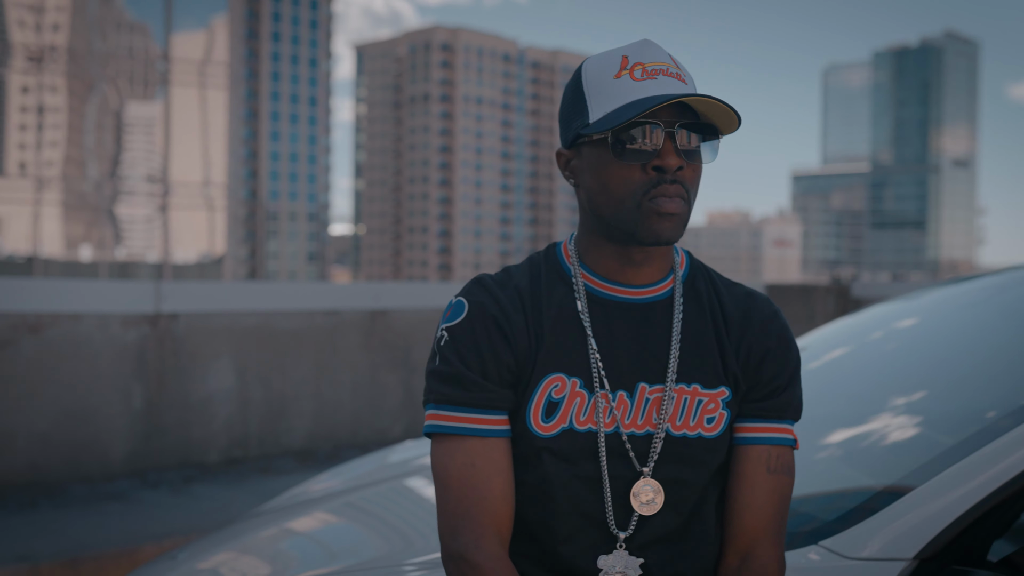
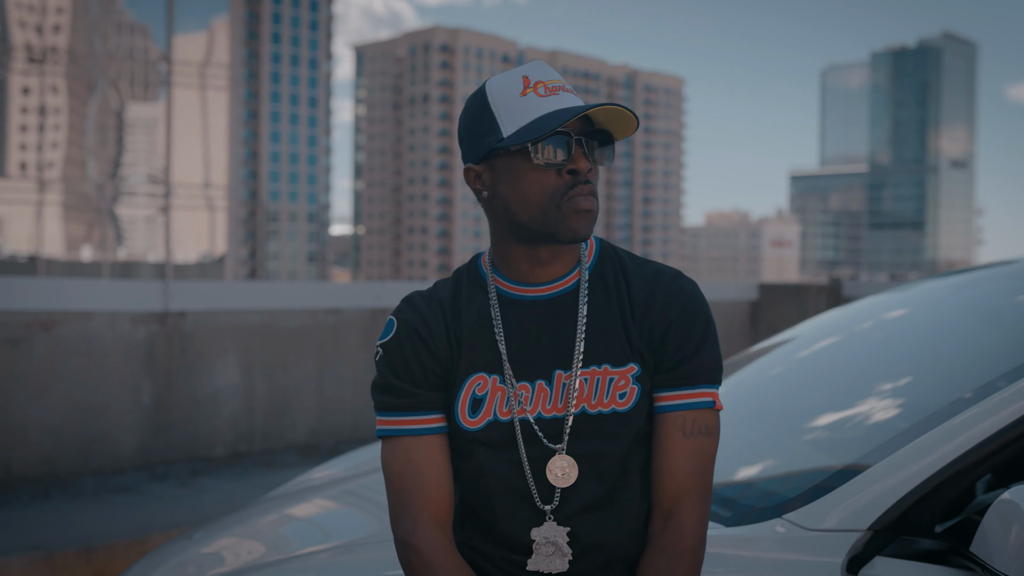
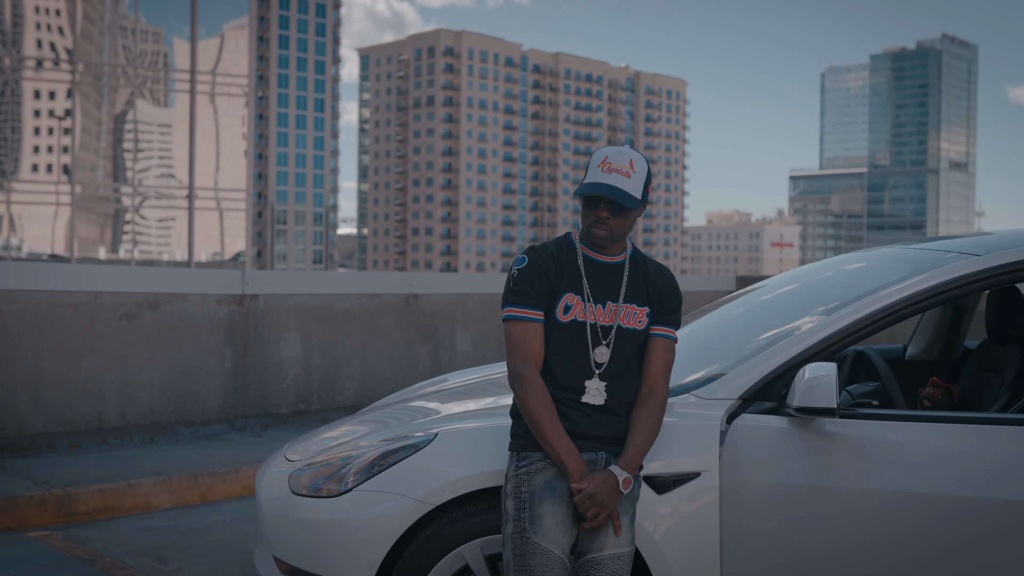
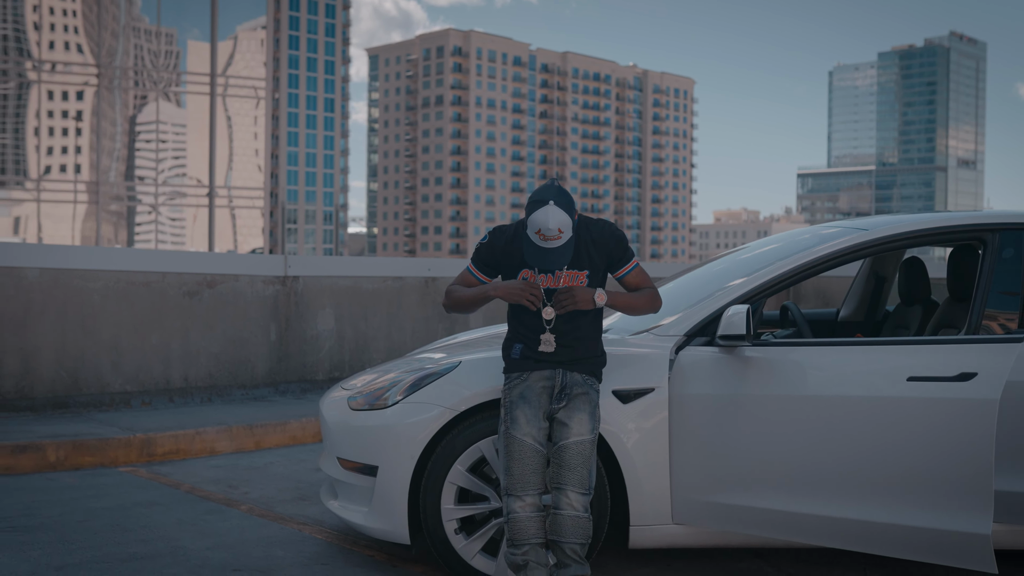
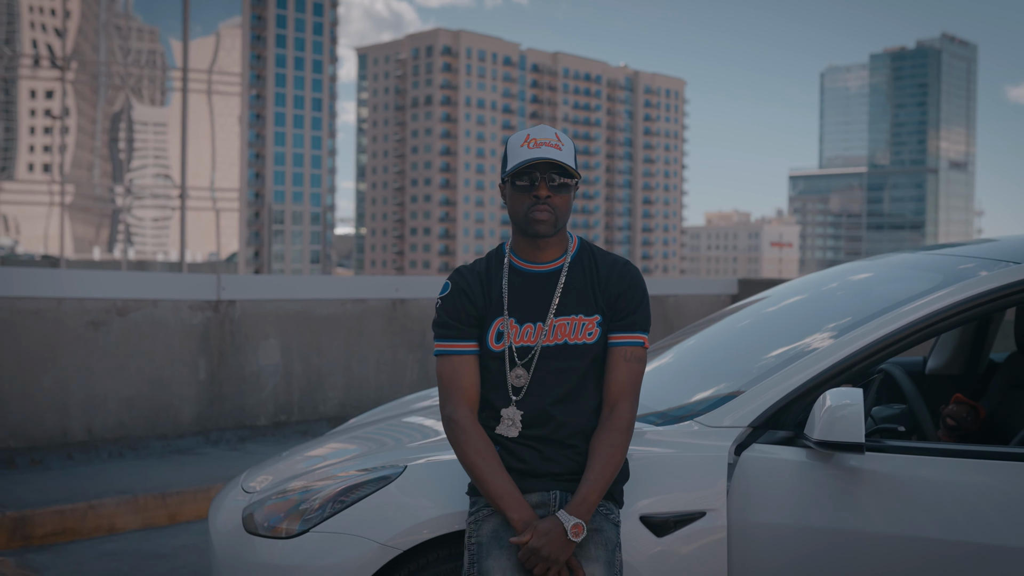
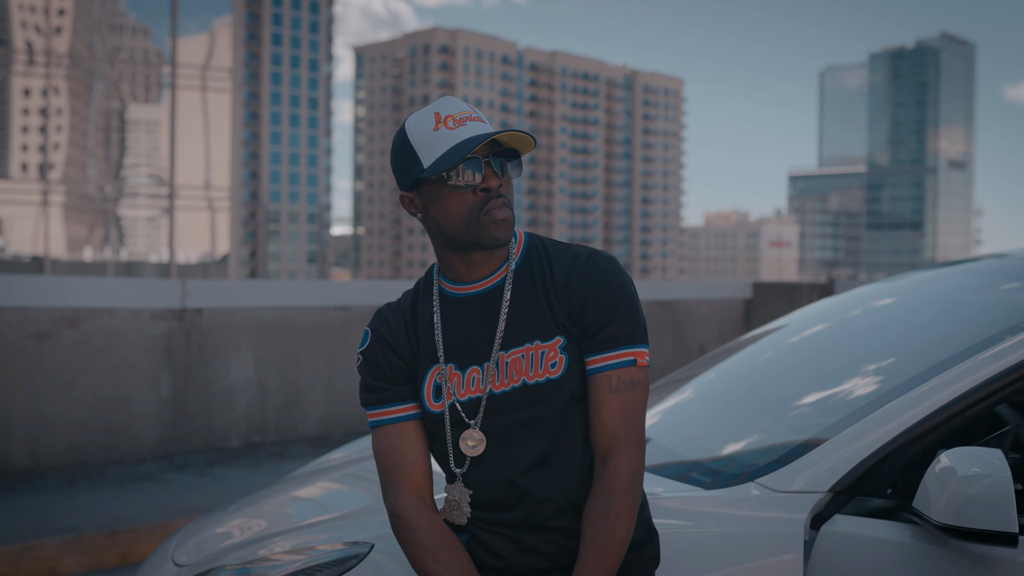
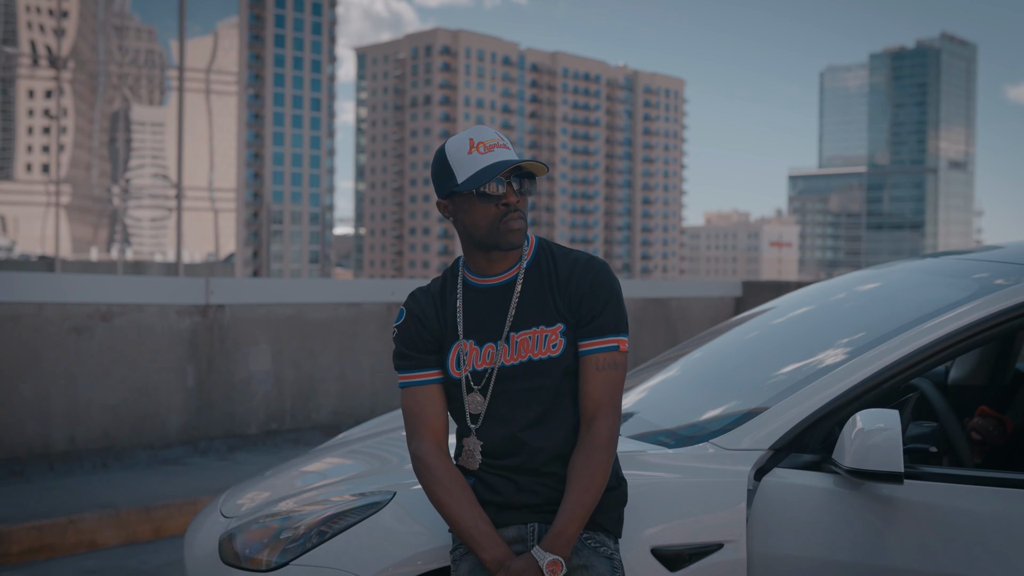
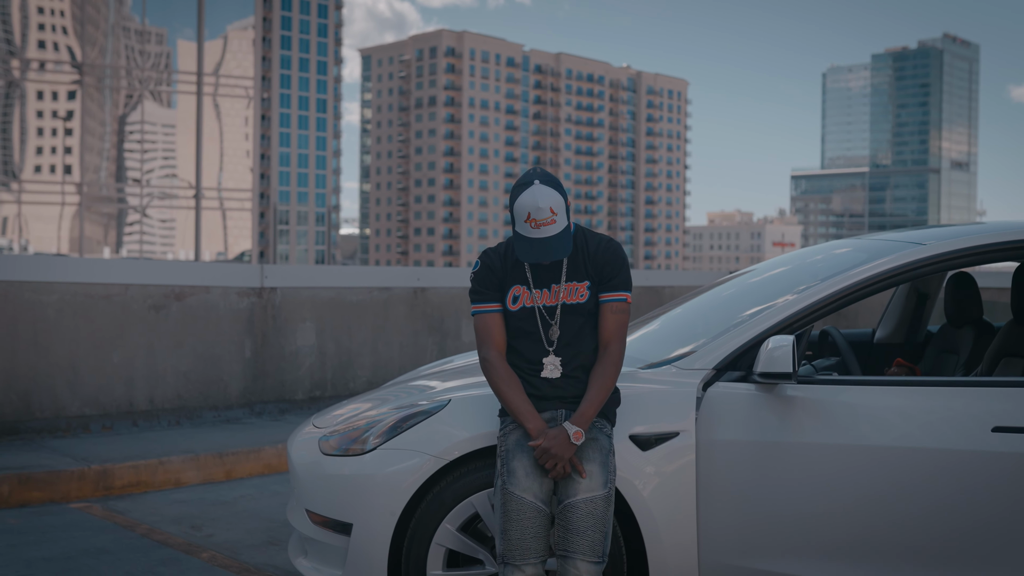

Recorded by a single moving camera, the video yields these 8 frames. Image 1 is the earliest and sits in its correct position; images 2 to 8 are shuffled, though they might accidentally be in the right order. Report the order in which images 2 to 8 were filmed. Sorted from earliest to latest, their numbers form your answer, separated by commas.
2, 6, 7, 5, 3, 8, 4
